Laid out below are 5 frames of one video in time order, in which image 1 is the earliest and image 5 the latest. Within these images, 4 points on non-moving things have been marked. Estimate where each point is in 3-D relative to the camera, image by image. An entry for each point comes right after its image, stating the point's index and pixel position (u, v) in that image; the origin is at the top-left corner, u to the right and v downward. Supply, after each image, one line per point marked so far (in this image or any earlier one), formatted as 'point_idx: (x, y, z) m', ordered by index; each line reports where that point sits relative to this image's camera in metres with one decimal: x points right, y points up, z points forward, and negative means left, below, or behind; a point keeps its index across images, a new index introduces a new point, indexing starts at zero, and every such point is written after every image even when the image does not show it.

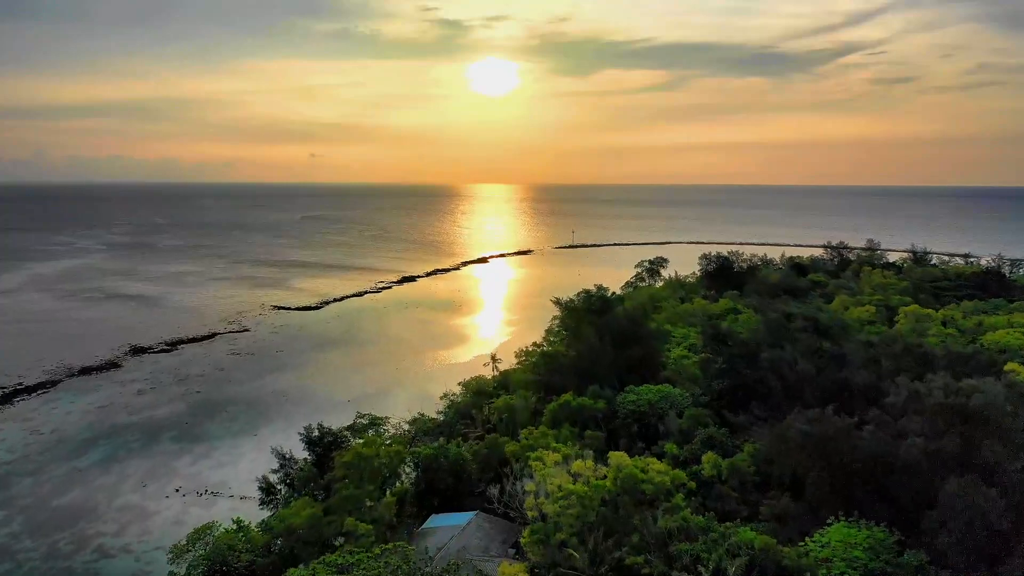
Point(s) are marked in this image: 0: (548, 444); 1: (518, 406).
0: (+1.0, -4.4, +15.6) m
1: (+0.2, -4.0, +19.1) m
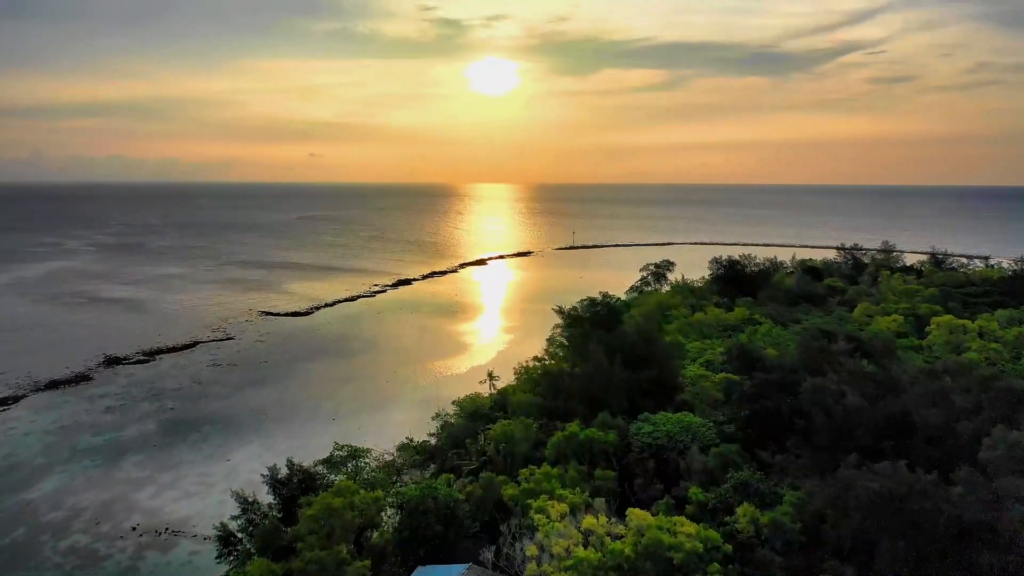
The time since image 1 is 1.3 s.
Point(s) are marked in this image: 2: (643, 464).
0: (+0.9, -4.8, +13.4) m
1: (+0.2, -4.4, +16.9) m
2: (+3.5, -4.6, +14.9) m
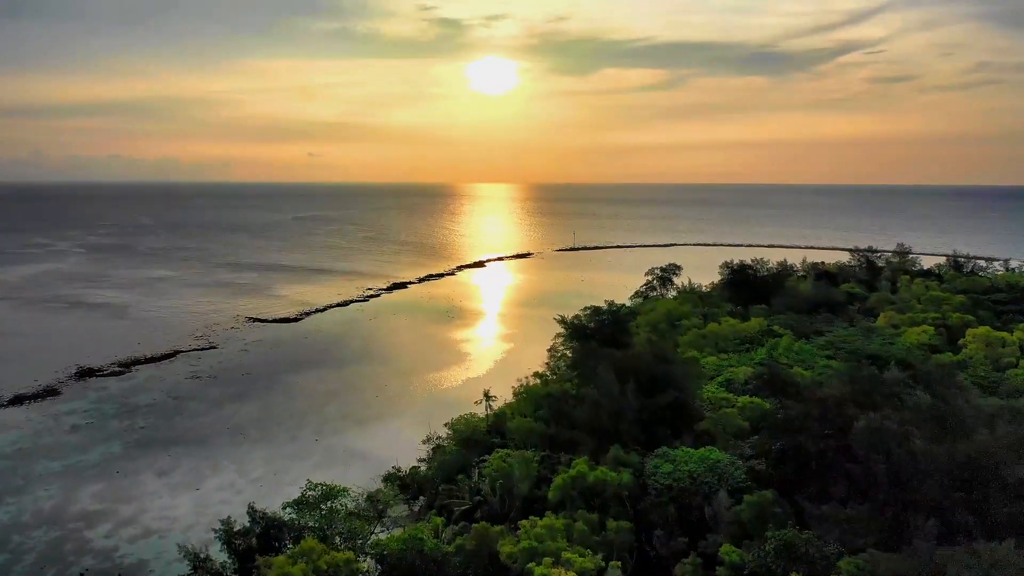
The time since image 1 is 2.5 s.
0: (+0.9, -5.2, +11.3) m
1: (+0.1, -4.8, +14.8) m
2: (+3.4, -5.0, +12.8) m
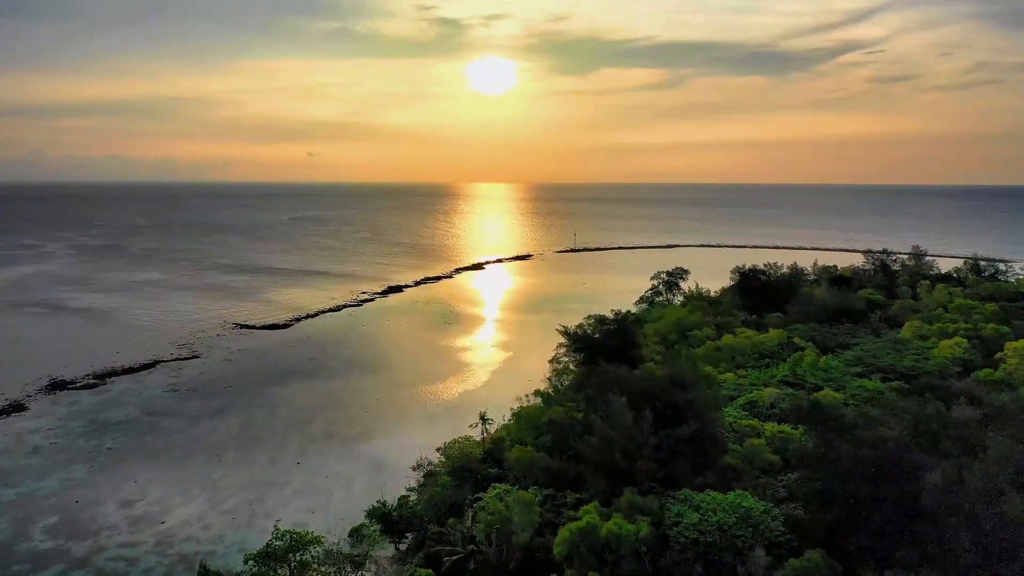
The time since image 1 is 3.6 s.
0: (+0.8, -5.6, +9.3) m
1: (+0.1, -5.2, +12.8) m
2: (+3.4, -5.4, +10.8) m
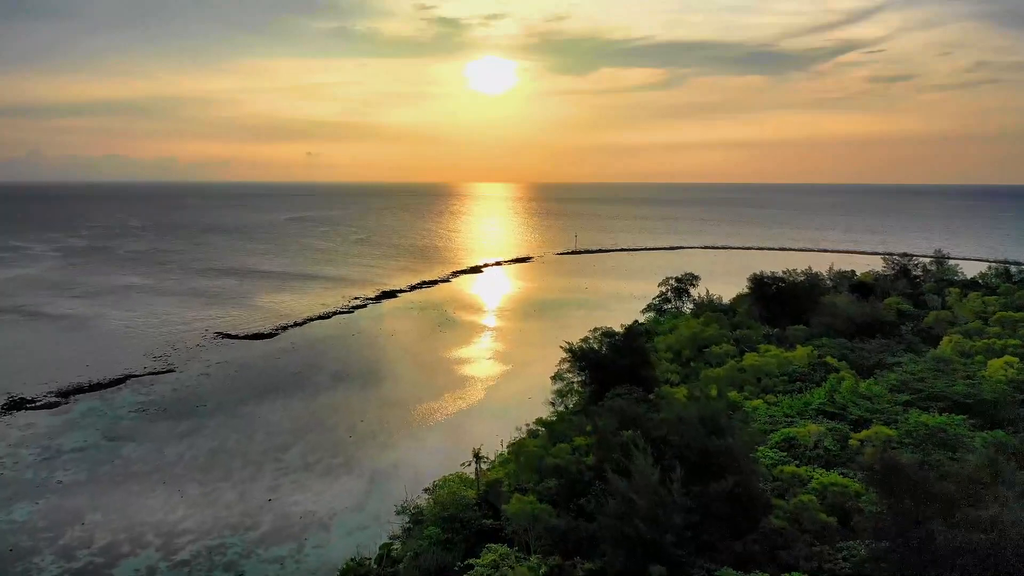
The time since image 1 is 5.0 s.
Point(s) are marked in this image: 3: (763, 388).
0: (+0.8, -6.1, +6.8) m
1: (+0.1, -5.7, +10.3) m
2: (+3.3, -5.9, +8.3) m
3: (+8.7, -3.5, +19.6) m
